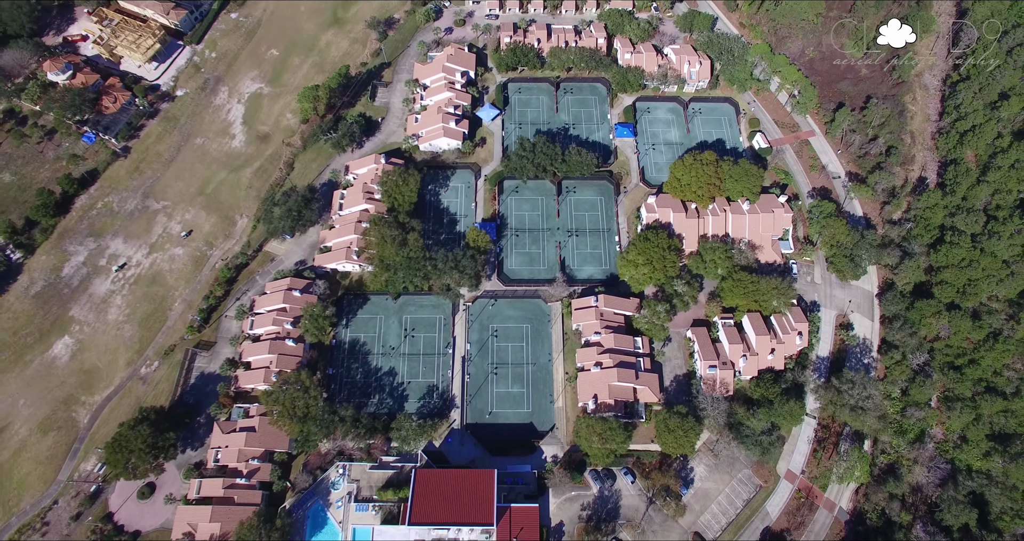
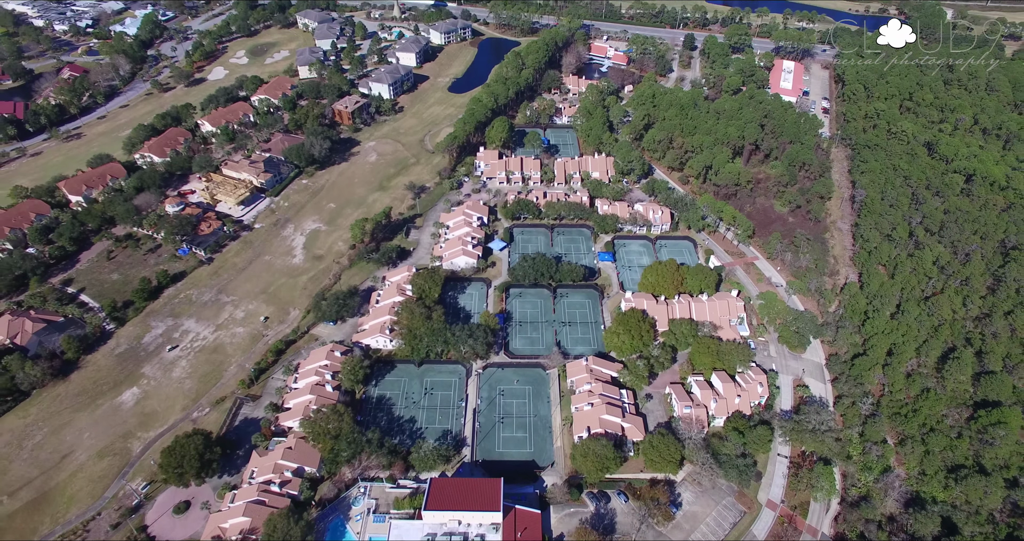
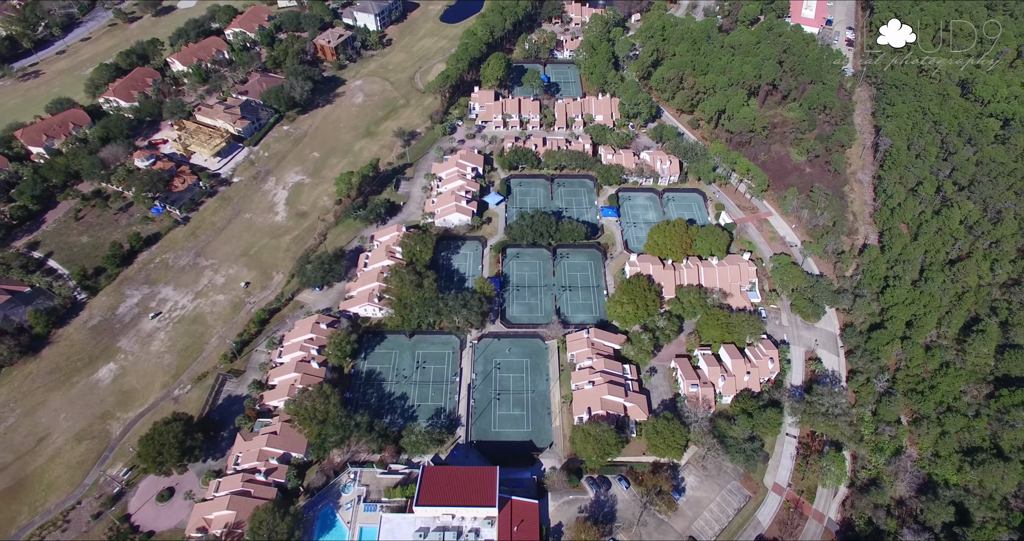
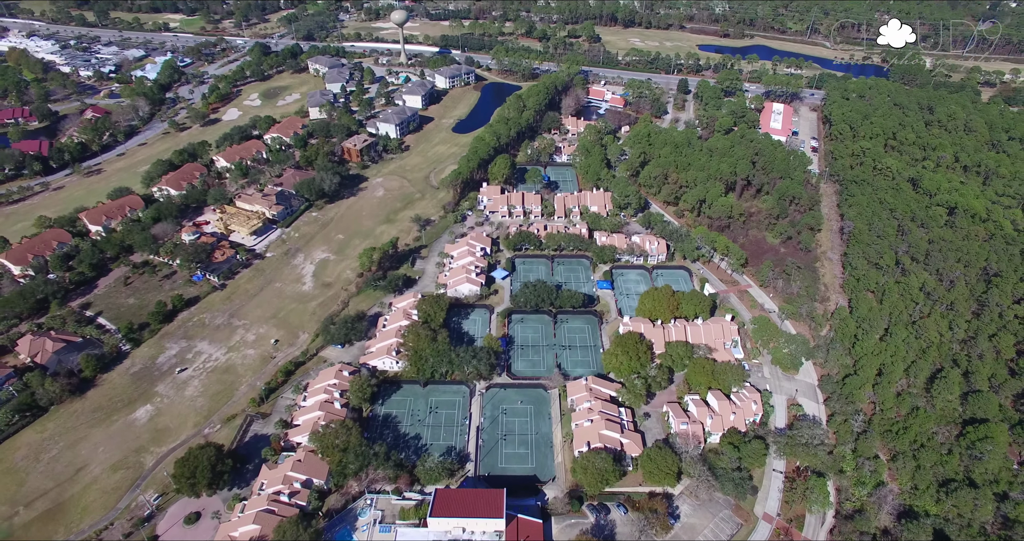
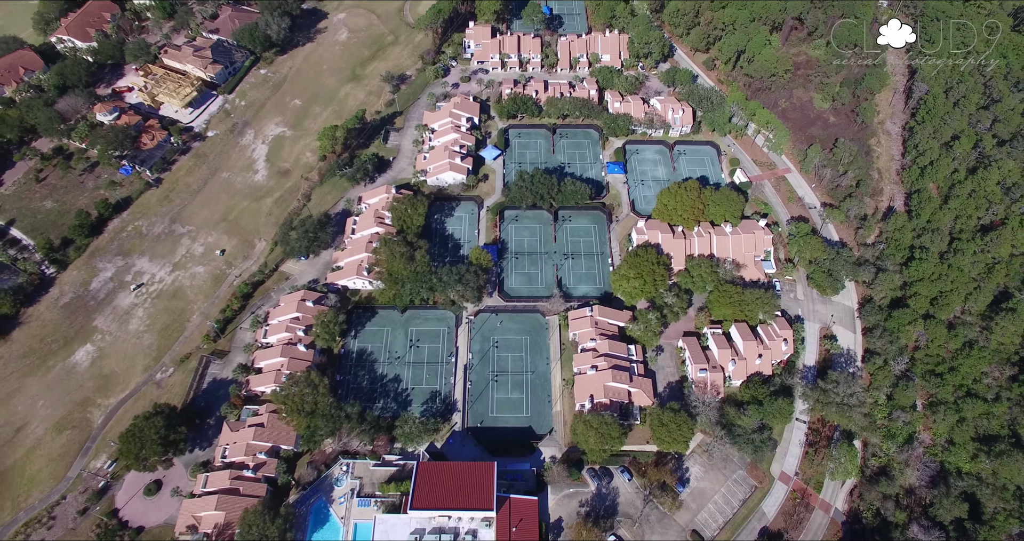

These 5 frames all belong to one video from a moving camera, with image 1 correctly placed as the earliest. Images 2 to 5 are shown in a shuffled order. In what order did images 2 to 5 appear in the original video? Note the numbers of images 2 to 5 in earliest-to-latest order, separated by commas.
5, 3, 2, 4
